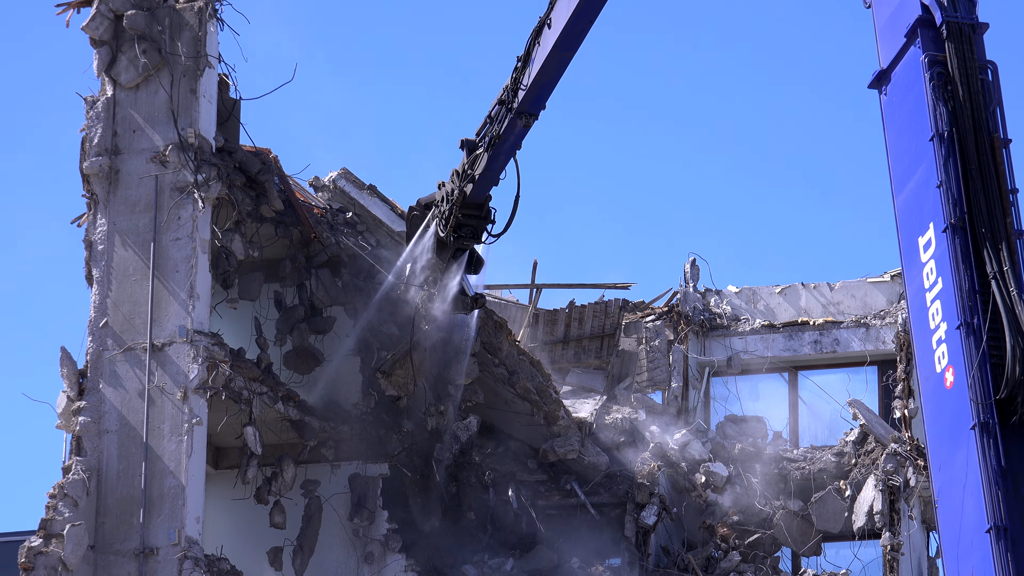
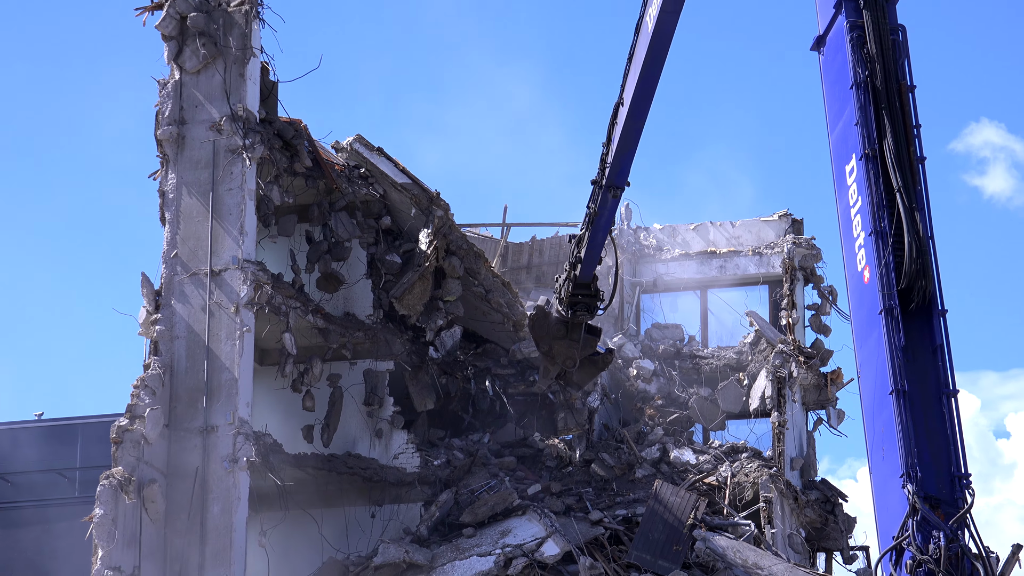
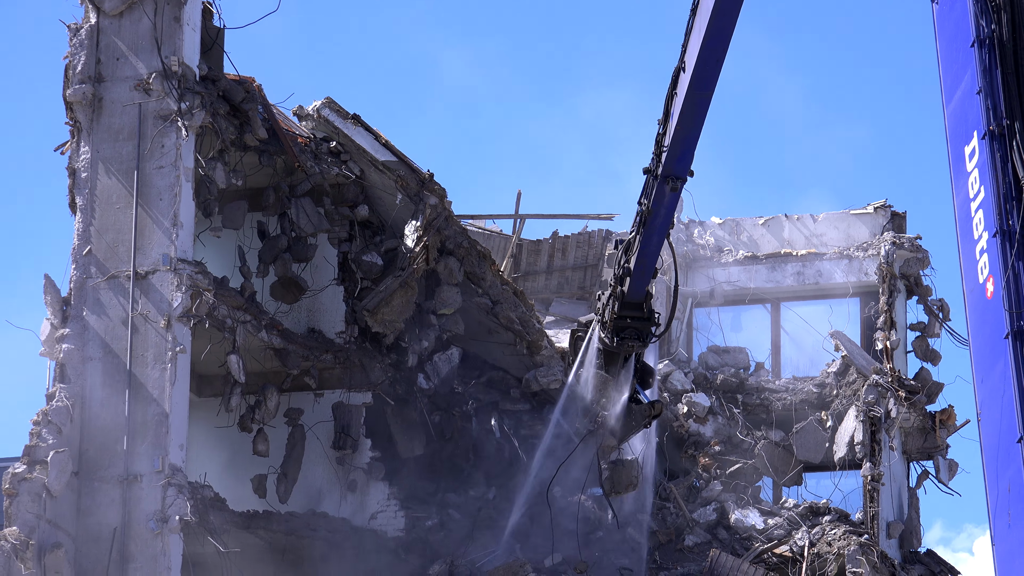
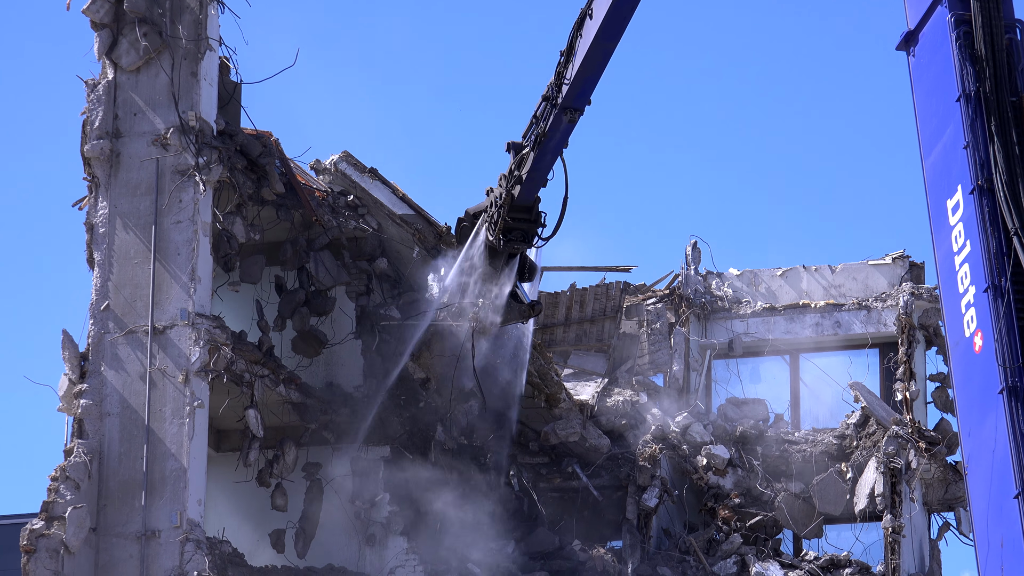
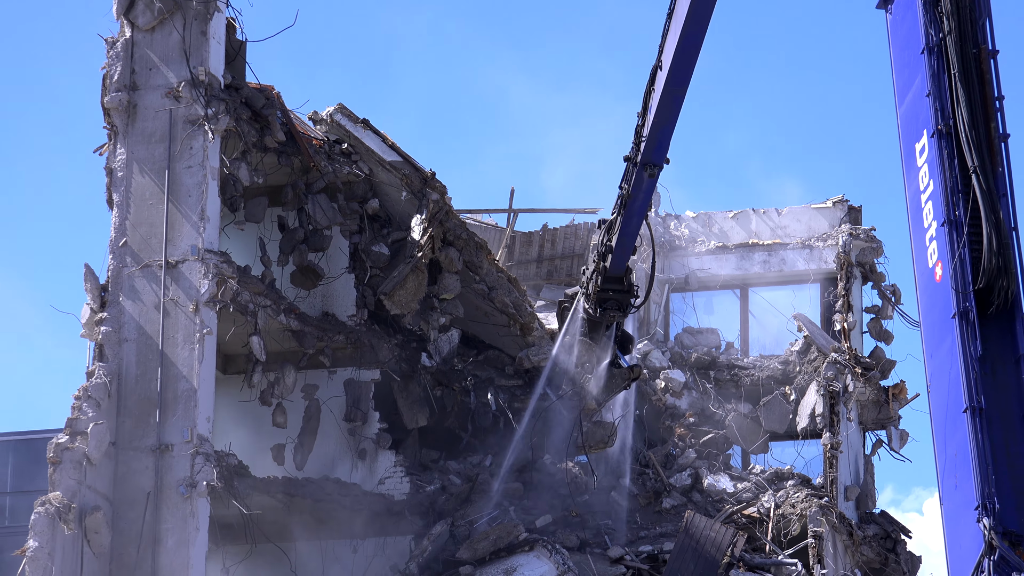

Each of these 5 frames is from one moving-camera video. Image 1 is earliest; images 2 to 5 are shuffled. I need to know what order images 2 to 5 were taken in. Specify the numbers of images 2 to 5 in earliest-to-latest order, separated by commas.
4, 3, 5, 2
